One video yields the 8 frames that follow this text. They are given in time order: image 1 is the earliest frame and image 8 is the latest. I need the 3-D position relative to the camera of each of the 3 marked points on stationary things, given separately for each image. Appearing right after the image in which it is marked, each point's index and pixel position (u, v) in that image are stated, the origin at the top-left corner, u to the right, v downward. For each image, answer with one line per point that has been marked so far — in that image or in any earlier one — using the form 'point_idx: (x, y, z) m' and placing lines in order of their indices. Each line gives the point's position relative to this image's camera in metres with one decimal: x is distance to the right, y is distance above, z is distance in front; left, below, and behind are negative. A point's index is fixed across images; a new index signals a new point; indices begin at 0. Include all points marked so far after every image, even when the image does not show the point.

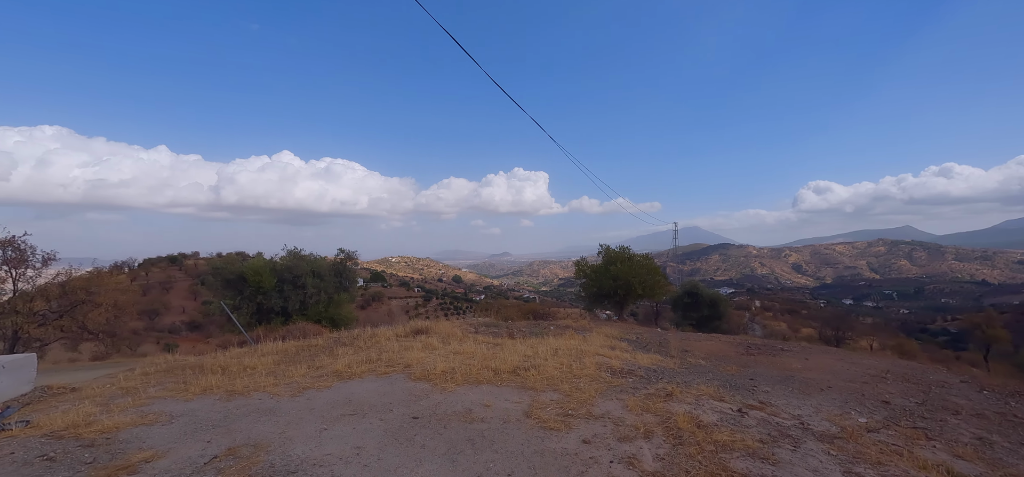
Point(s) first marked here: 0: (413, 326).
0: (-2.9, -2.6, +13.8) m
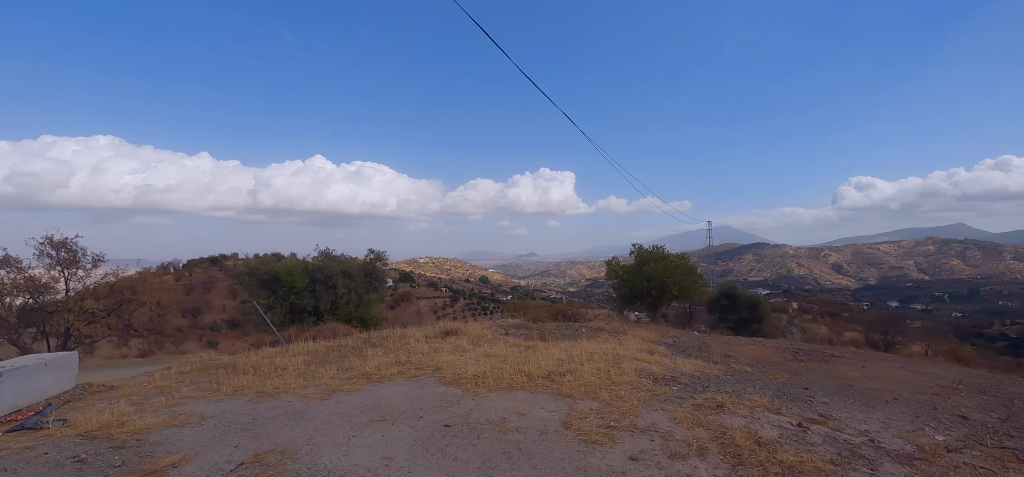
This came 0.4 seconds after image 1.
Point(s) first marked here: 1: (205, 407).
0: (-2.0, -2.6, +13.6) m
1: (-4.7, -2.6, +7.3) m
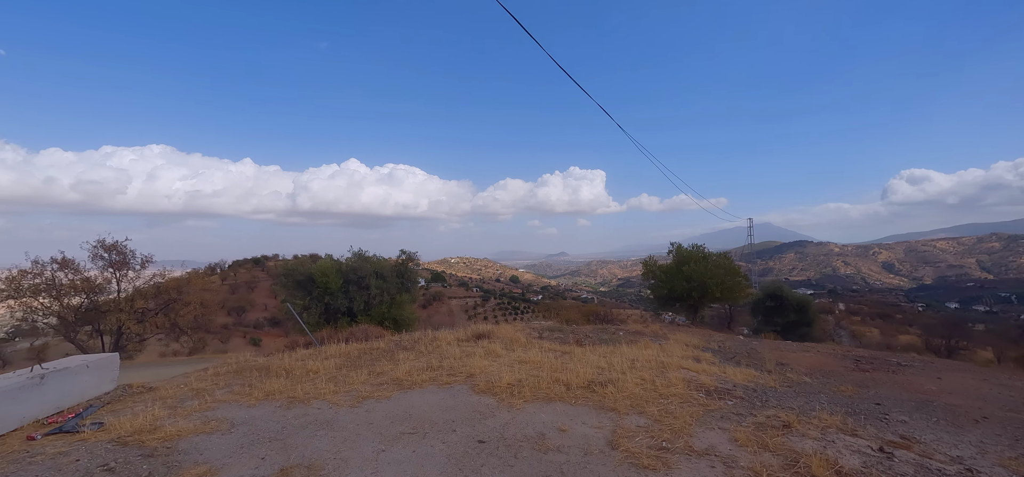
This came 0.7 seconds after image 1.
0: (-1.0, -2.6, +13.3) m
1: (-4.1, -2.6, +7.1) m
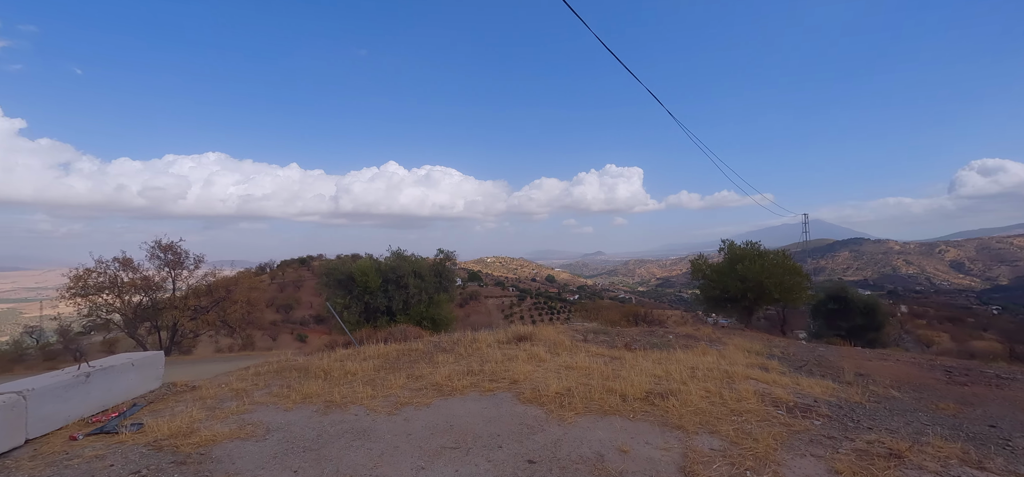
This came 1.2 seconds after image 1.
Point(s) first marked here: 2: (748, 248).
0: (+0.1, -2.5, +12.8) m
1: (-3.5, -2.6, +6.9) m
2: (+8.3, -0.3, +16.6) m
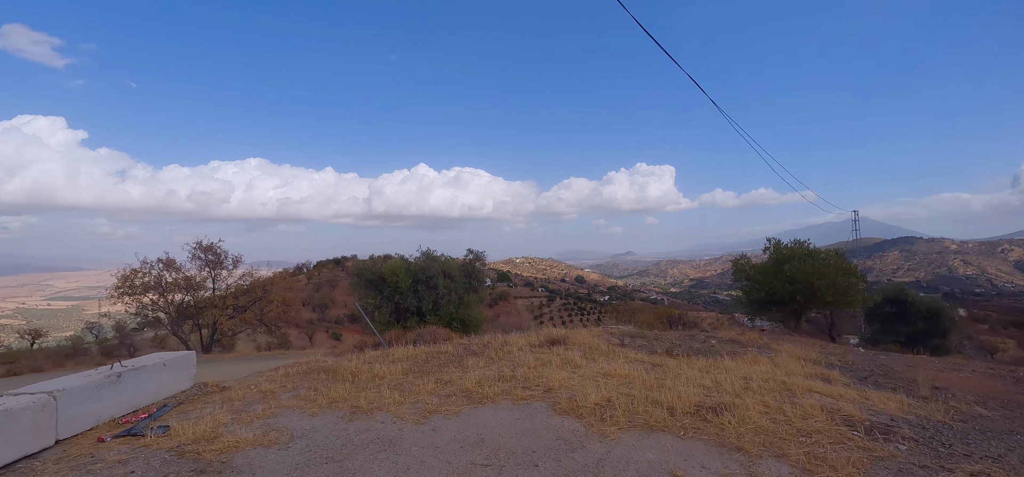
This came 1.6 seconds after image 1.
0: (+0.9, -2.5, +12.3) m
1: (-3.0, -2.6, +6.6) m
2: (+9.3, -0.3, +15.6) m
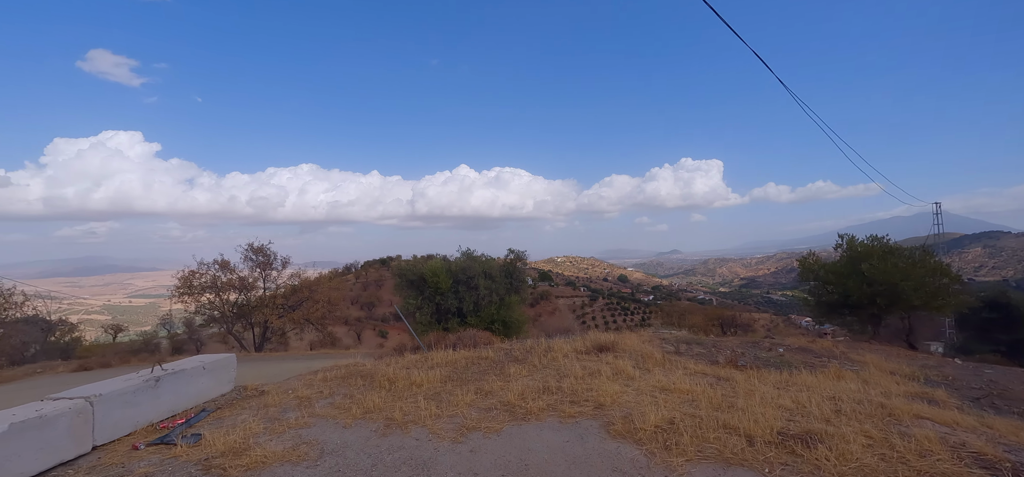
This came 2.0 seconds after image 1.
0: (+2.0, -2.5, +11.5) m
1: (-2.4, -2.6, +6.2) m
2: (+10.6, -0.2, +14.1) m
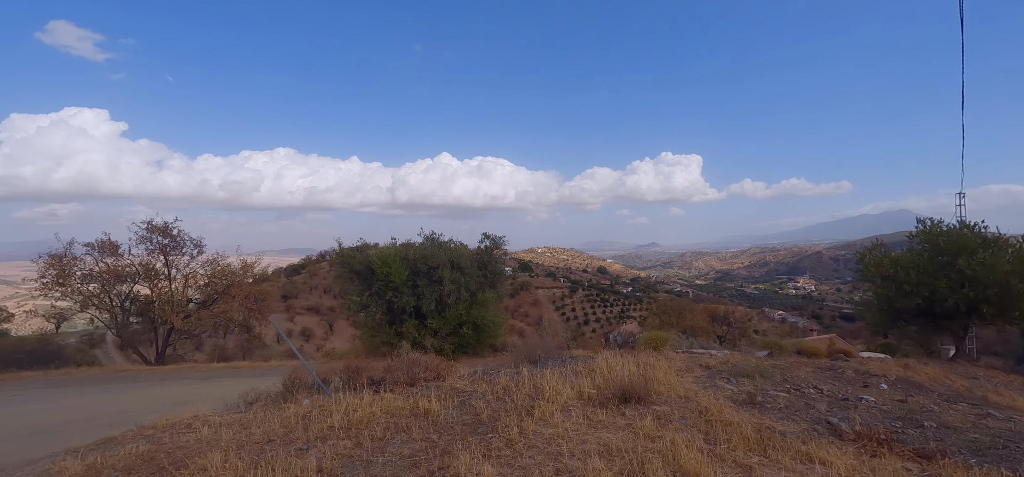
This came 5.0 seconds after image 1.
0: (+1.4, -2.0, +7.0) m
1: (-2.7, -2.2, +1.6) m
2: (+10.0, +0.2, +9.9) m
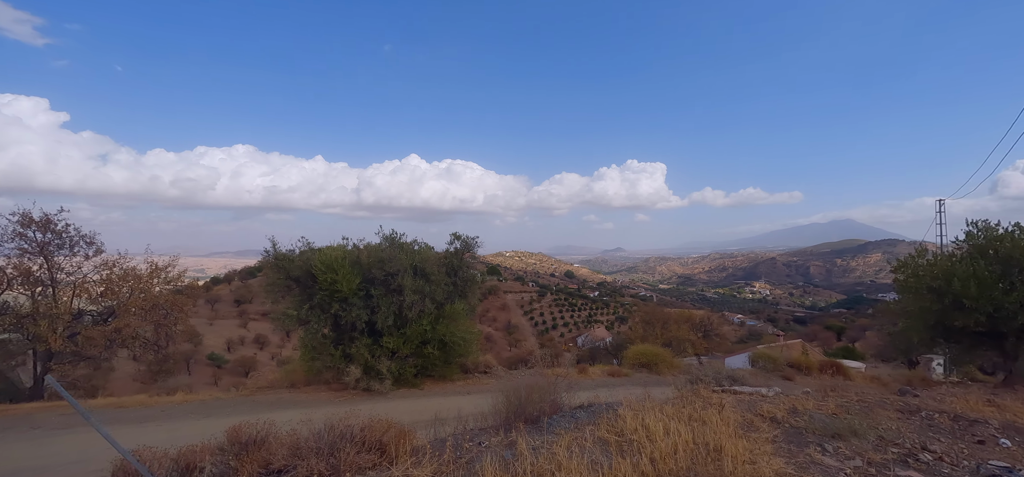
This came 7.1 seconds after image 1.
0: (+1.4, -2.0, +4.4) m
1: (-2.4, -2.0, -1.4) m
2: (+9.8, +0.1, +7.8) m
